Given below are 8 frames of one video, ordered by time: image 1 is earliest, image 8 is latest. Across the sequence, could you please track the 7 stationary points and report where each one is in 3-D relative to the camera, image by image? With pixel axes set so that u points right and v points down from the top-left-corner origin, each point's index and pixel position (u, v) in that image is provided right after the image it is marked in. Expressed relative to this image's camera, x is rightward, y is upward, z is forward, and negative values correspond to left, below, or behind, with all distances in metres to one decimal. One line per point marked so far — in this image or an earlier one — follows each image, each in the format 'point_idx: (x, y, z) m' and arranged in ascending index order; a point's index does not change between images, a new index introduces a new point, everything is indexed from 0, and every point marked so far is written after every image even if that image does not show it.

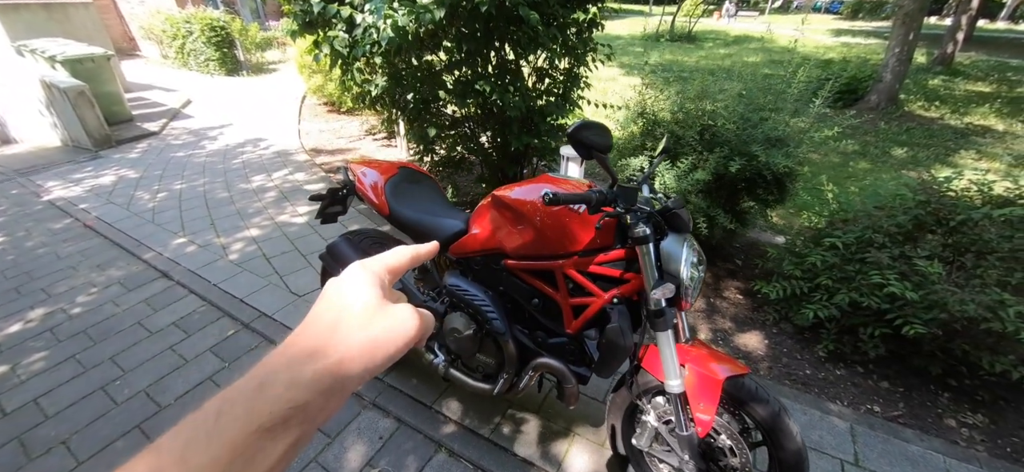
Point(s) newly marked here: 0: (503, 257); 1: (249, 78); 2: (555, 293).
0: (0.0, -0.1, +1.6) m
1: (-6.4, +3.8, +9.9) m
2: (+0.2, -0.2, +1.5) m
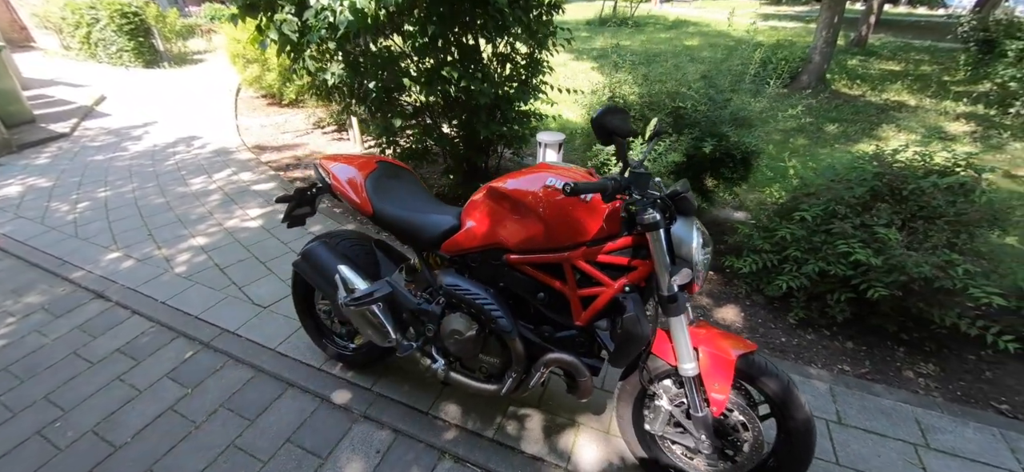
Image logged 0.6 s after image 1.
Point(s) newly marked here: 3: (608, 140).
0: (0.0, -0.1, +1.5) m
1: (-7.5, +3.7, +8.9) m
2: (+0.2, -0.2, +1.4) m
3: (+0.3, +0.2, +1.0) m
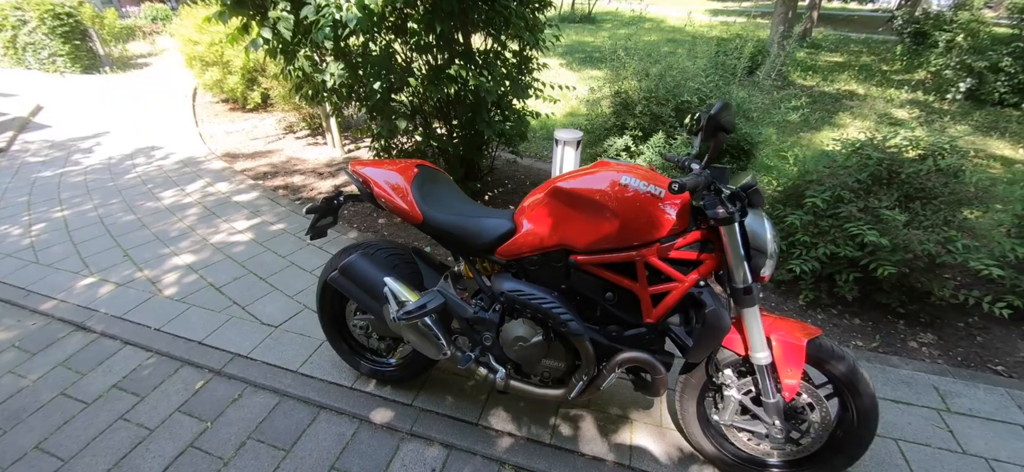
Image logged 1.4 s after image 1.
0: (+0.2, -0.1, +1.5) m
1: (-8.1, +3.3, +8.2) m
2: (+0.4, -0.2, +1.4) m
3: (+0.5, +0.2, +1.0) m
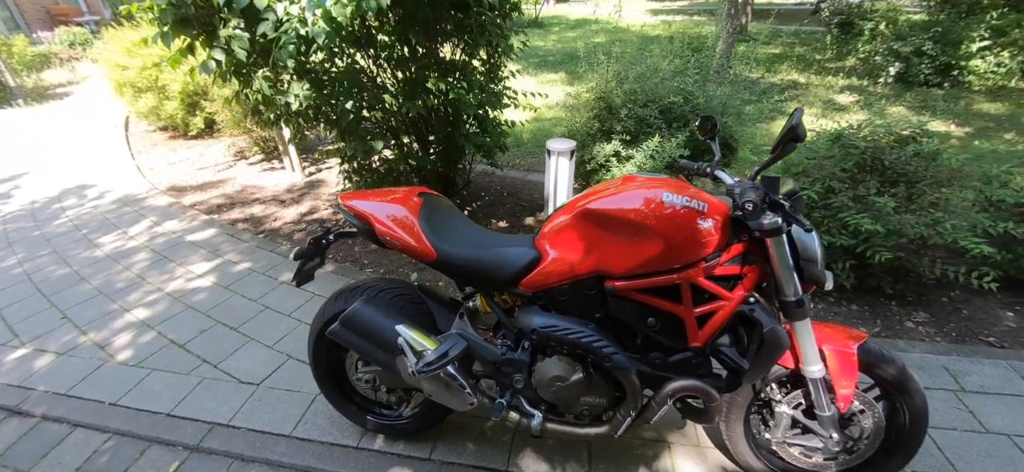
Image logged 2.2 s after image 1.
0: (+0.3, -0.1, +1.3) m
1: (-8.8, +2.3, +7.4) m
2: (+0.5, -0.2, +1.3) m
3: (+0.6, +0.2, +0.9) m
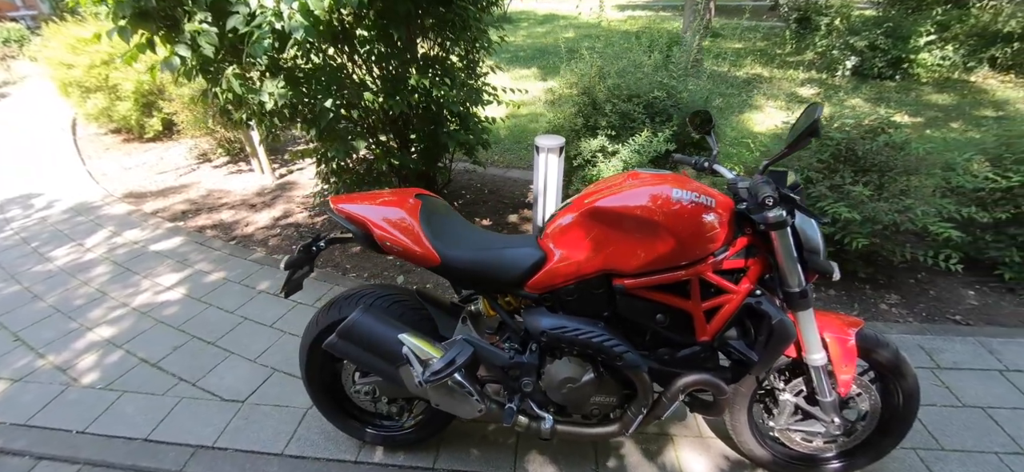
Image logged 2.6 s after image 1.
0: (+0.3, -0.1, +1.3) m
1: (-9.2, +2.1, +6.7) m
2: (+0.5, -0.2, +1.3) m
3: (+0.6, +0.2, +0.9) m
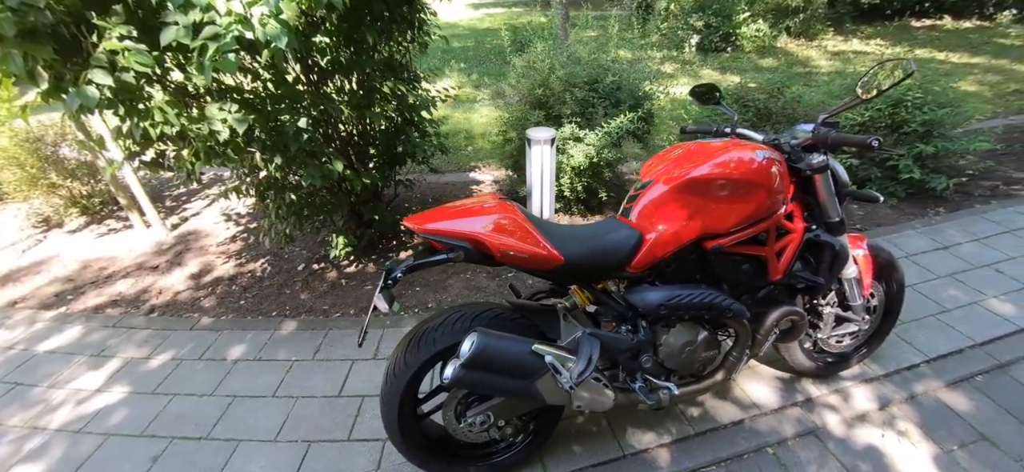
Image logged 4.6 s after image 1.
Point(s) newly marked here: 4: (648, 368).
0: (+0.7, 0.0, +1.4) m
1: (-10.2, +0.1, +4.1) m
2: (+0.9, 0.0, +1.5) m
3: (+1.0, +0.4, +1.1) m
4: (+0.5, -0.5, +1.4) m
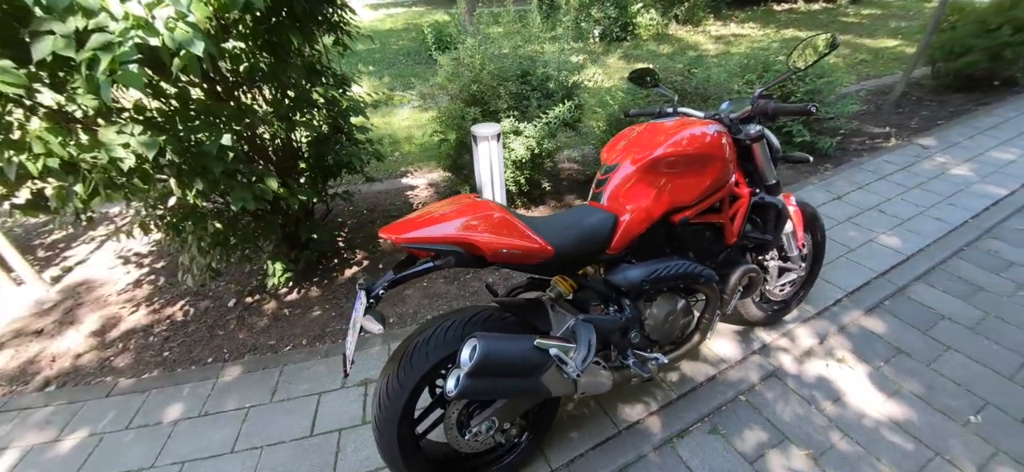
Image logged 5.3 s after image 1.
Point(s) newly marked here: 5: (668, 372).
0: (+0.6, +0.1, +1.5) m
1: (-10.5, -1.3, +2.3) m
2: (+0.8, +0.1, +1.6) m
3: (+0.9, +0.5, +1.3) m
4: (+0.5, -0.4, +1.5) m
5: (+0.7, -0.7, +1.9) m
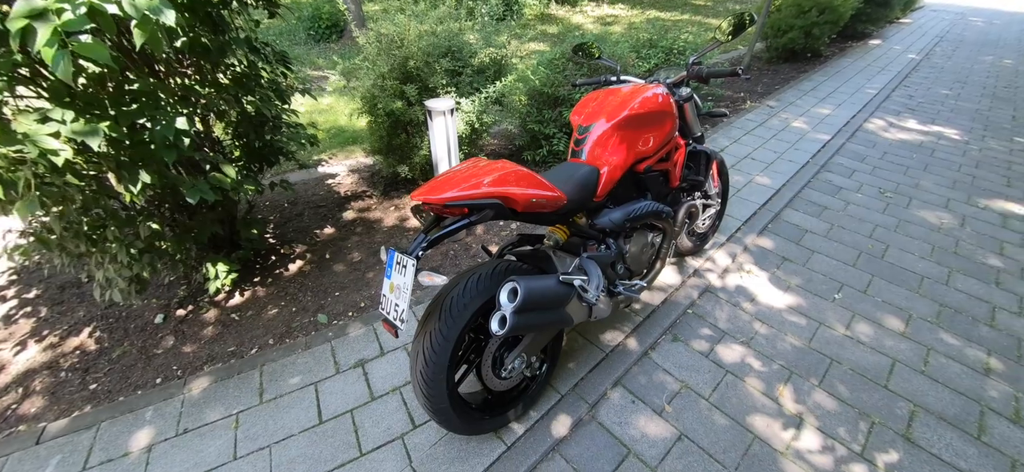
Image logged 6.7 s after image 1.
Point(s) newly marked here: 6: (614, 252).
0: (+0.5, +0.3, +1.8) m
1: (-10.2, -2.4, 0.0) m
2: (+0.7, +0.3, +1.9) m
3: (+0.9, +0.8, +1.6) m
4: (+0.5, -0.2, +1.8) m
5: (+0.7, -0.4, +2.3) m
6: (+0.4, -0.1, +1.7) m
